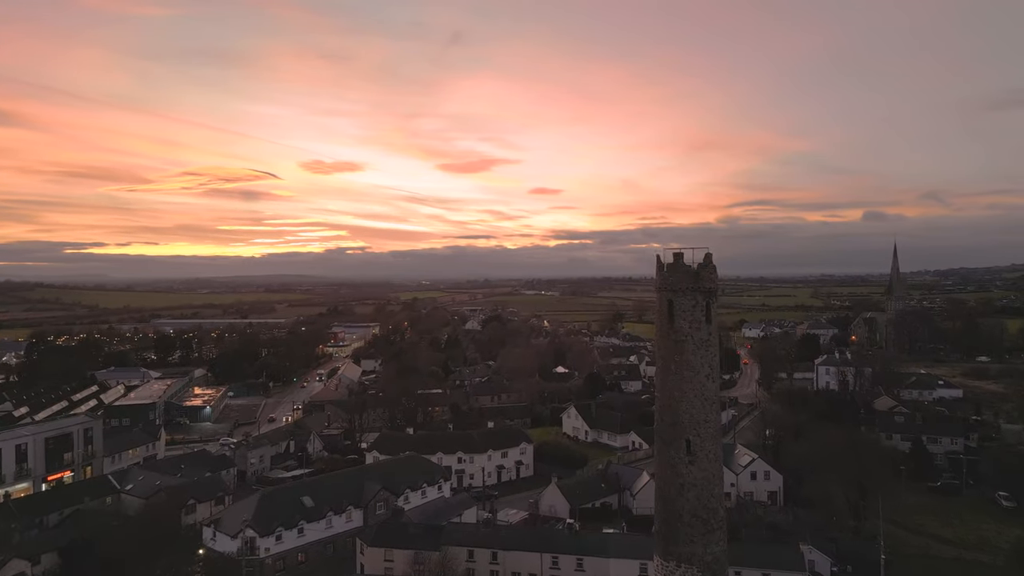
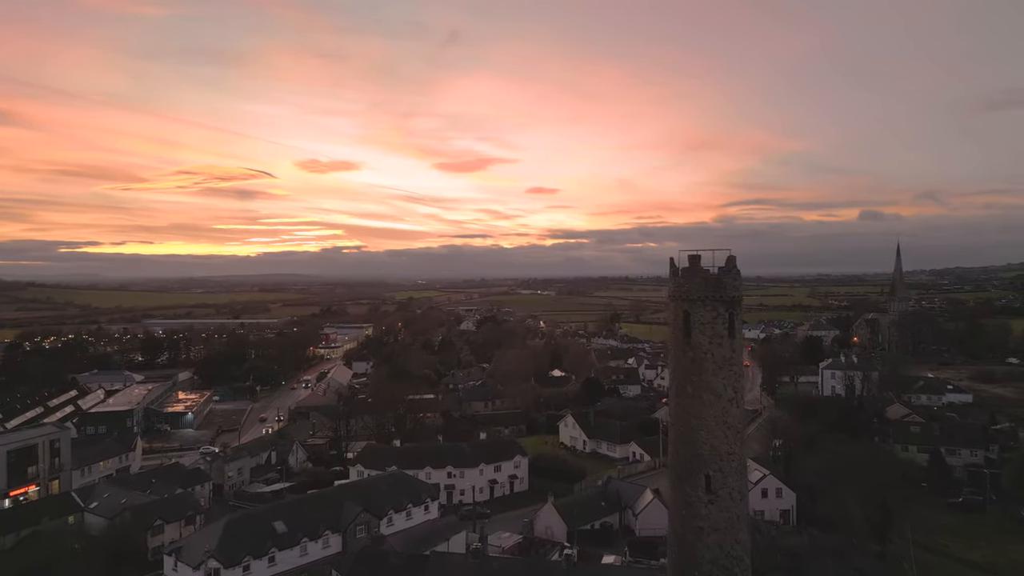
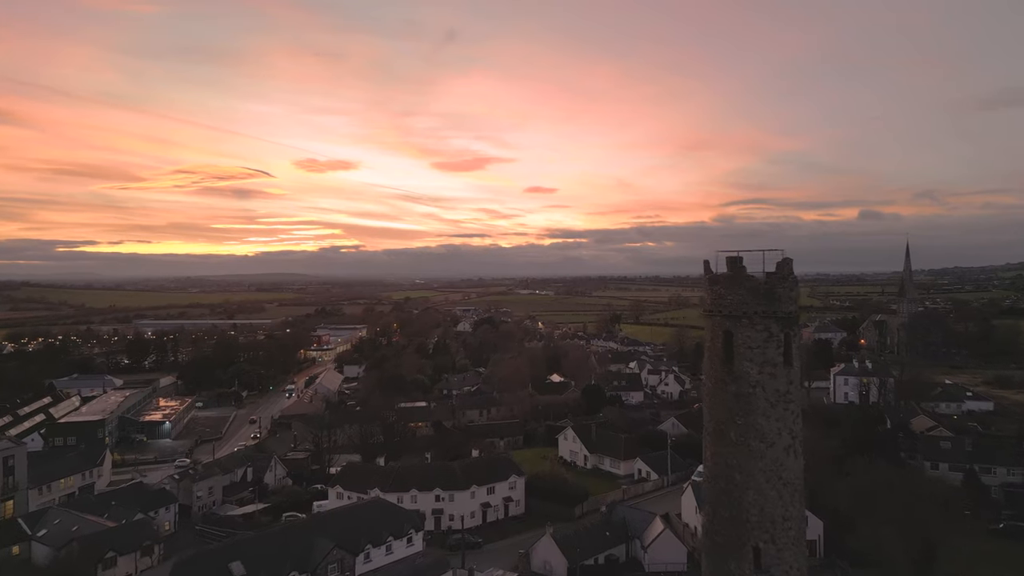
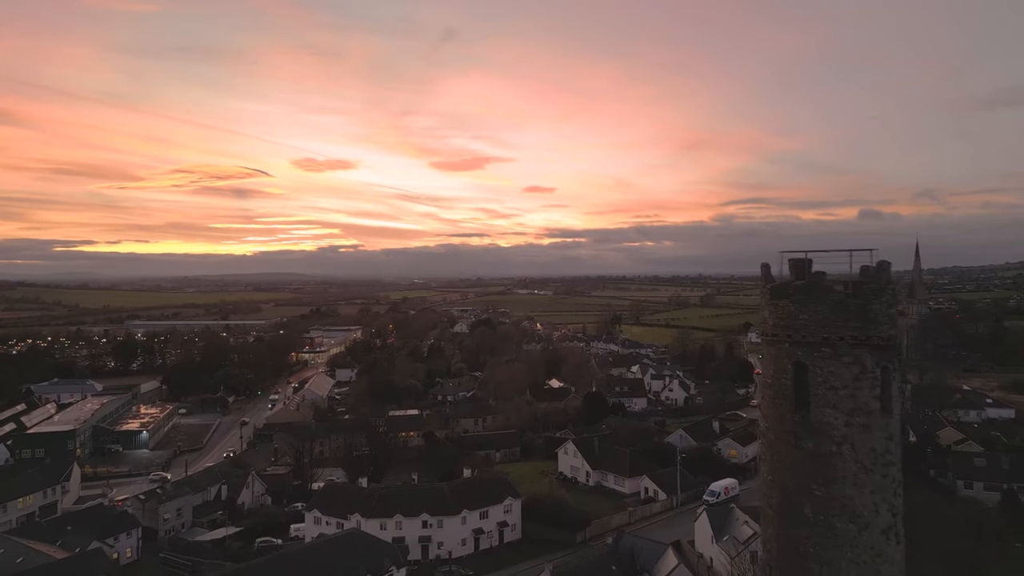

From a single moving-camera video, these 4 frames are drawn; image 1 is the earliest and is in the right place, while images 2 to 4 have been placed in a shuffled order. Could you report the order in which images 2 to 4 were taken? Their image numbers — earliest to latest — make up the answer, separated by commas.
2, 3, 4
